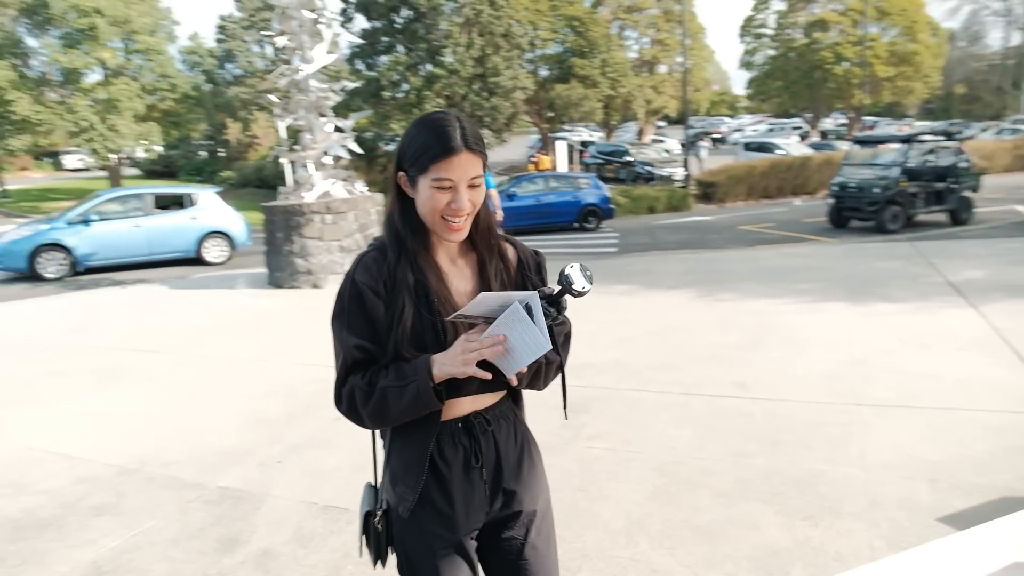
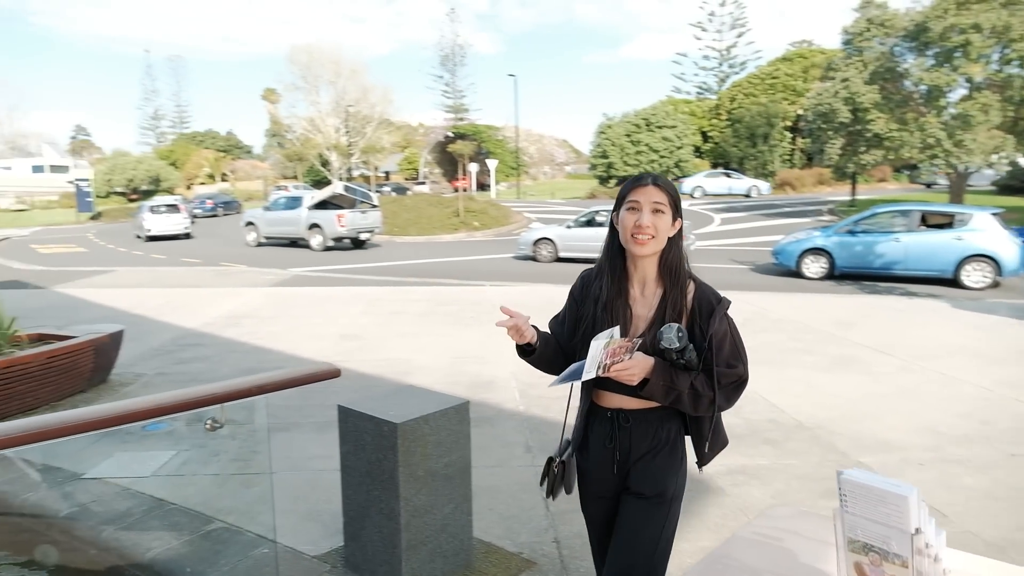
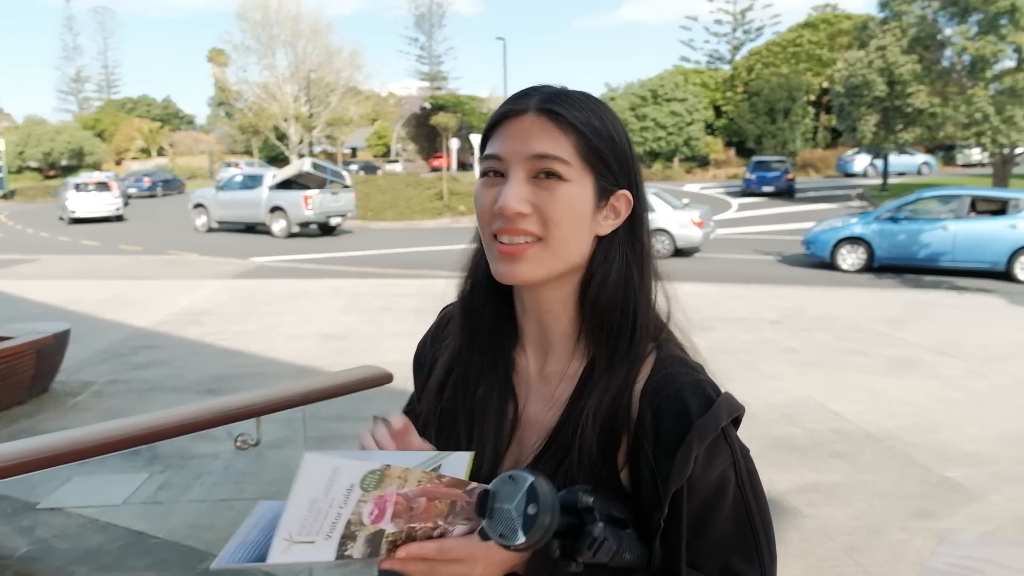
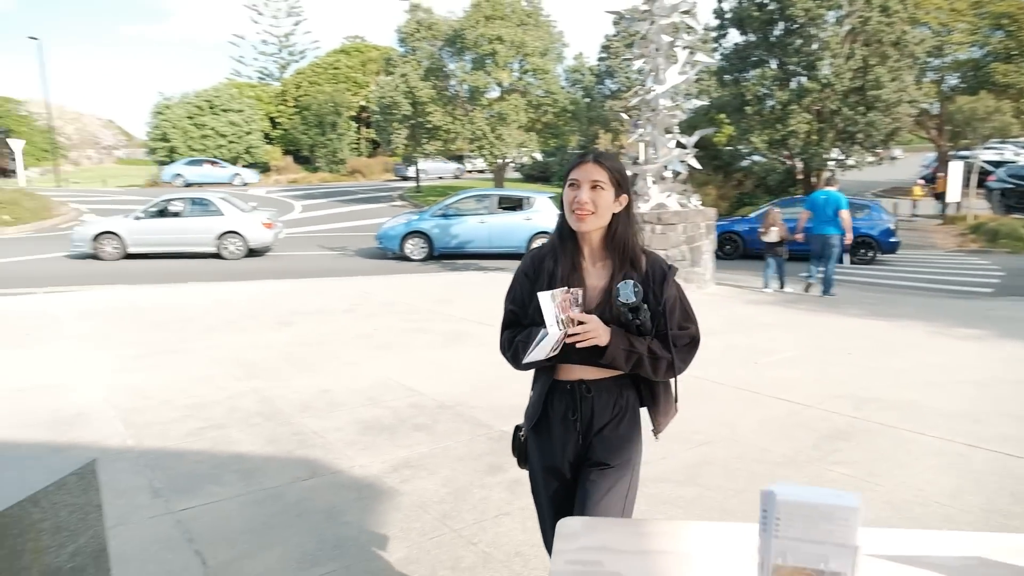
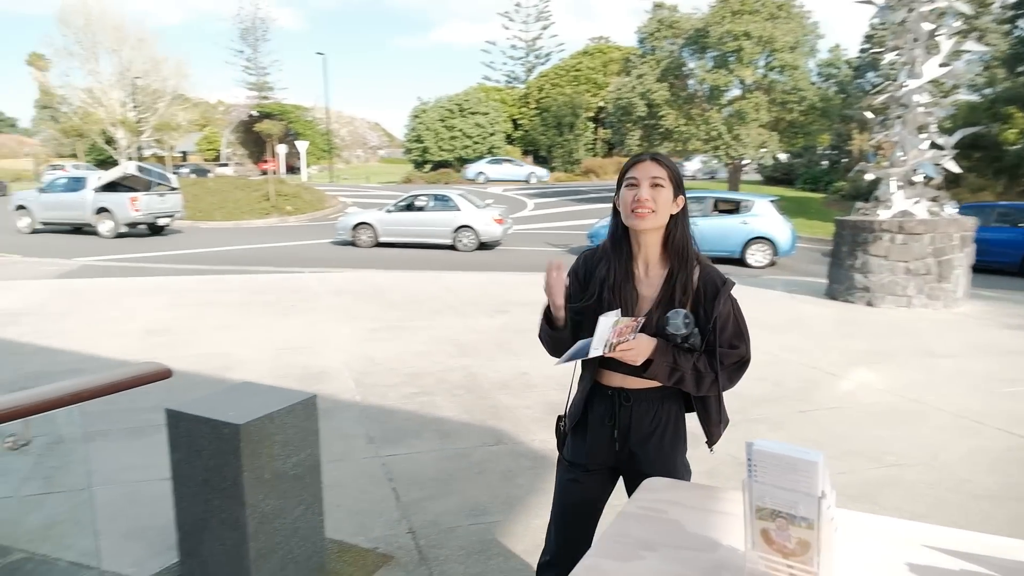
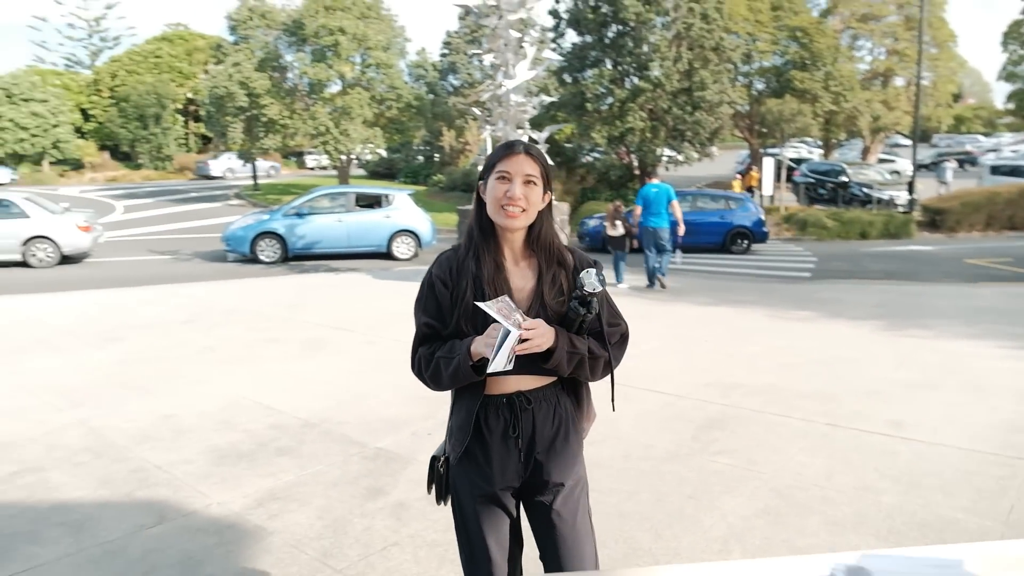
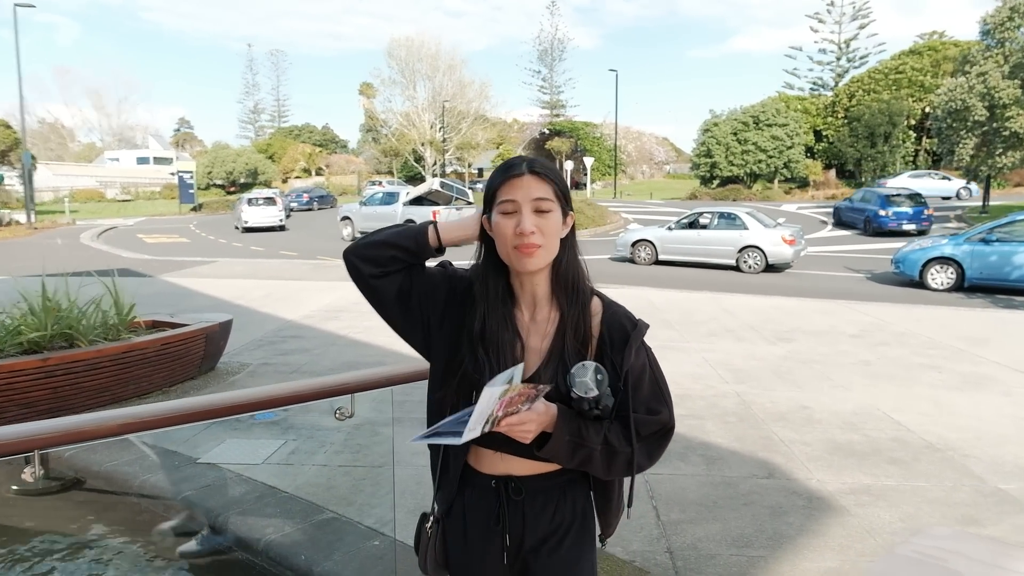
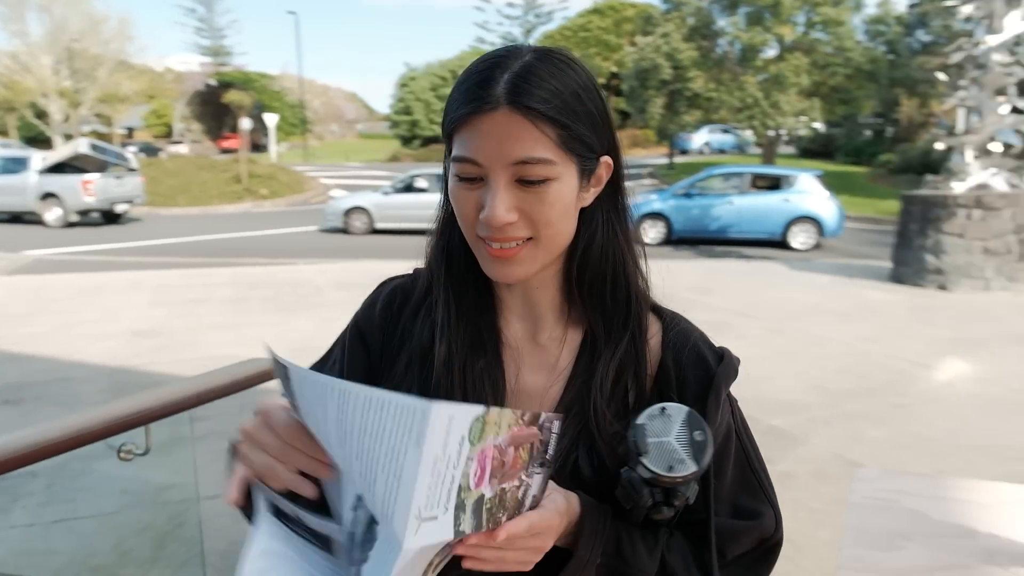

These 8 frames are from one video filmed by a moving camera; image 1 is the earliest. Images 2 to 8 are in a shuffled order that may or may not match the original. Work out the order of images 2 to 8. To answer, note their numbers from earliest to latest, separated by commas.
6, 4, 5, 2, 7, 3, 8
